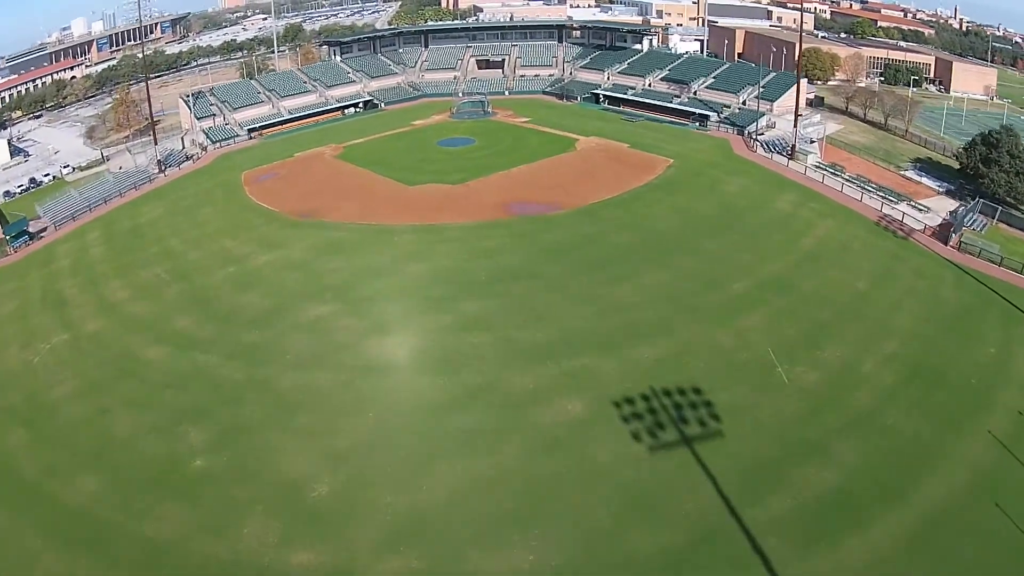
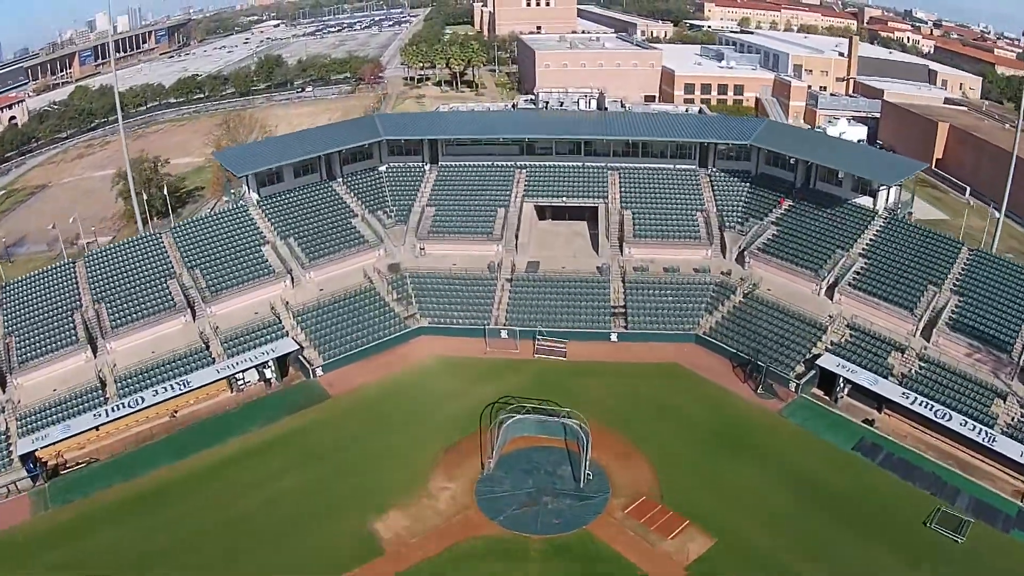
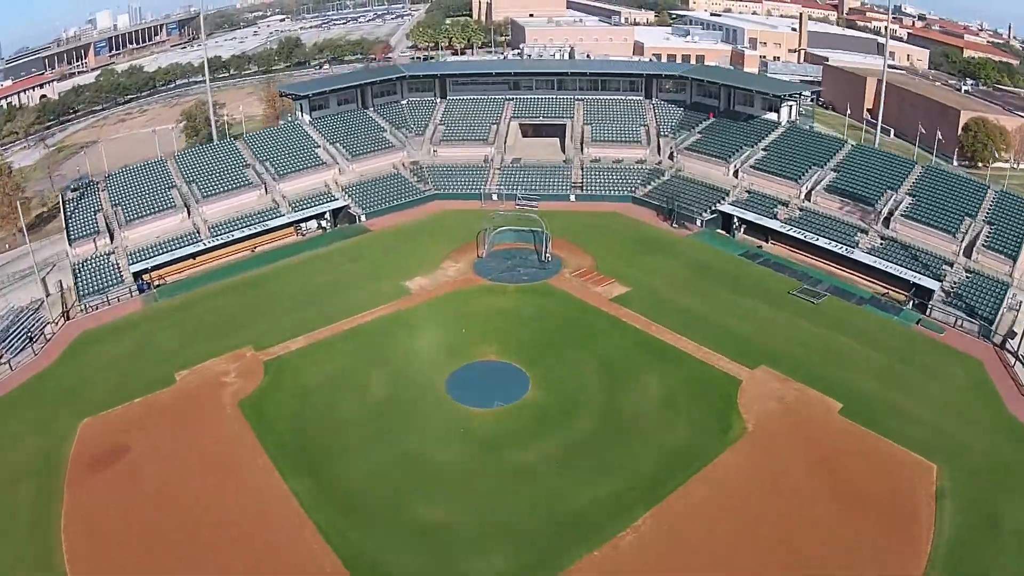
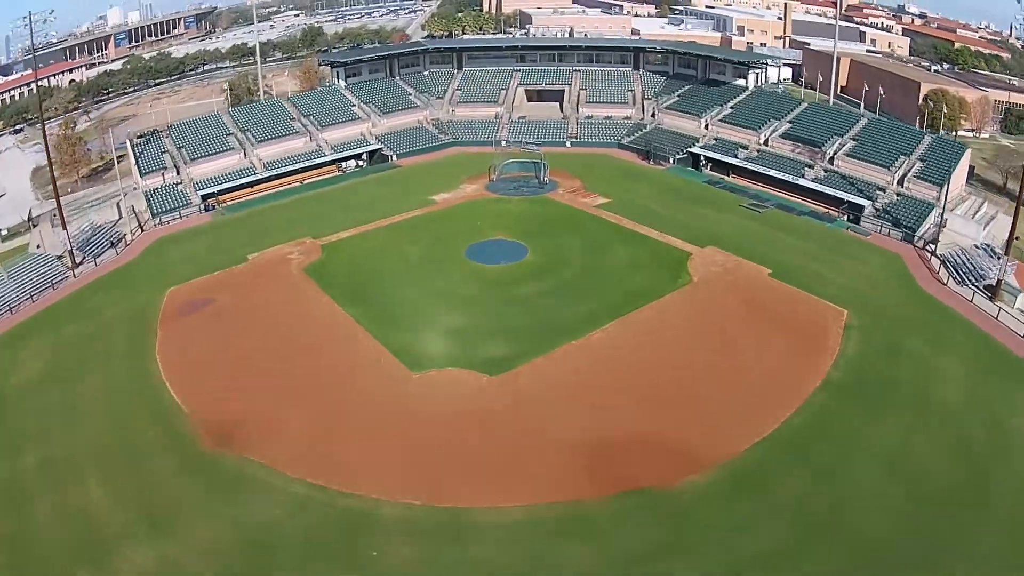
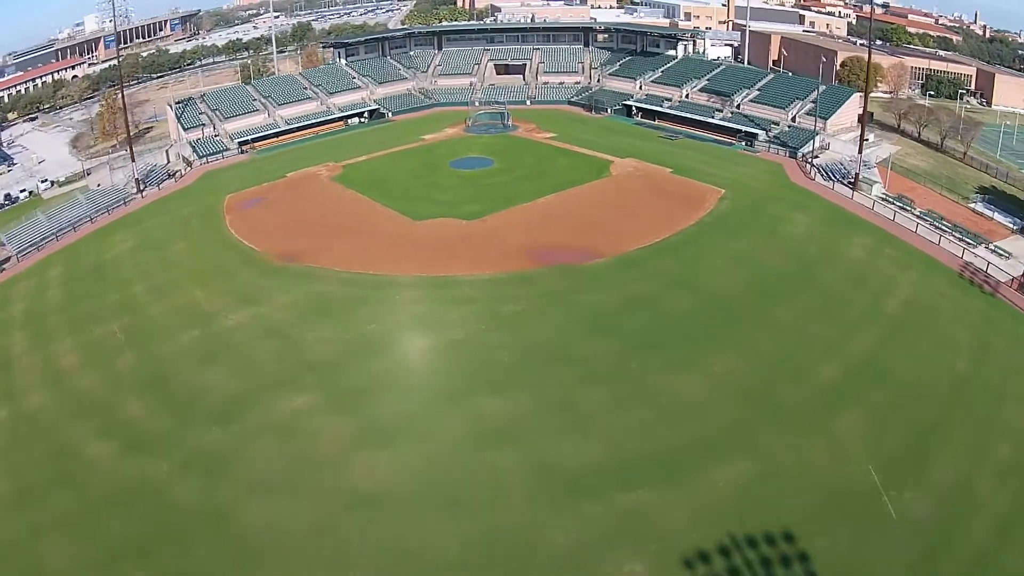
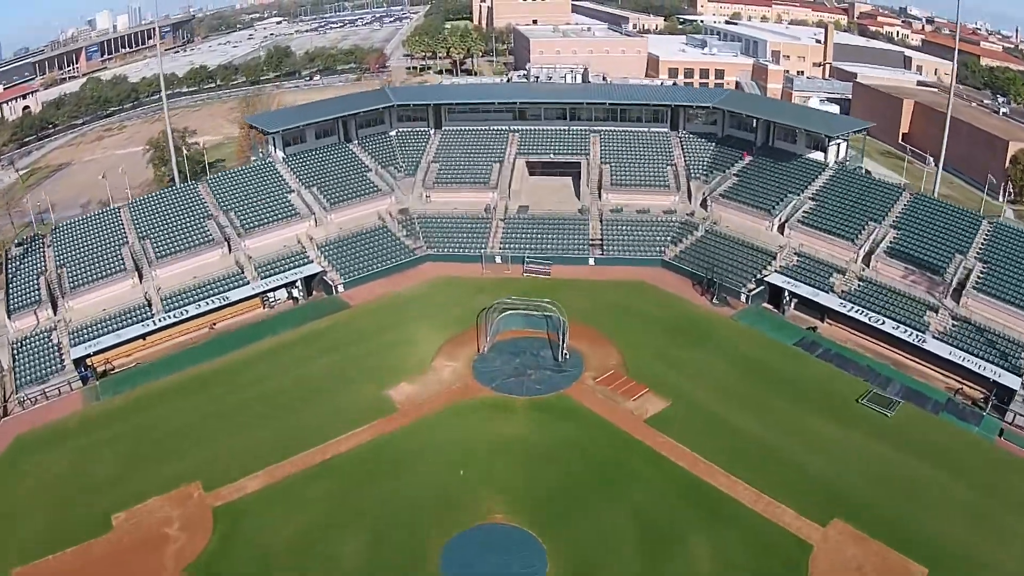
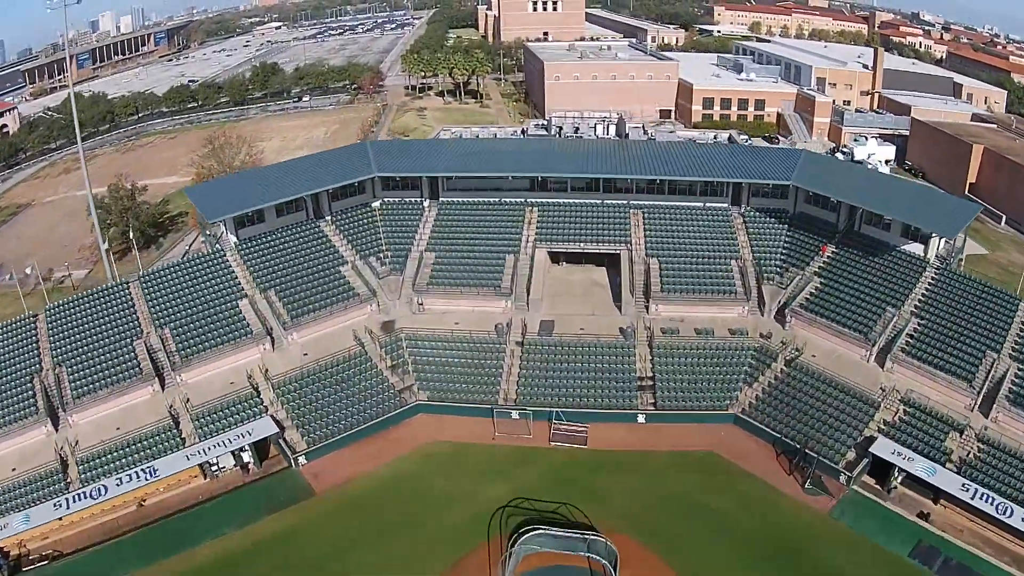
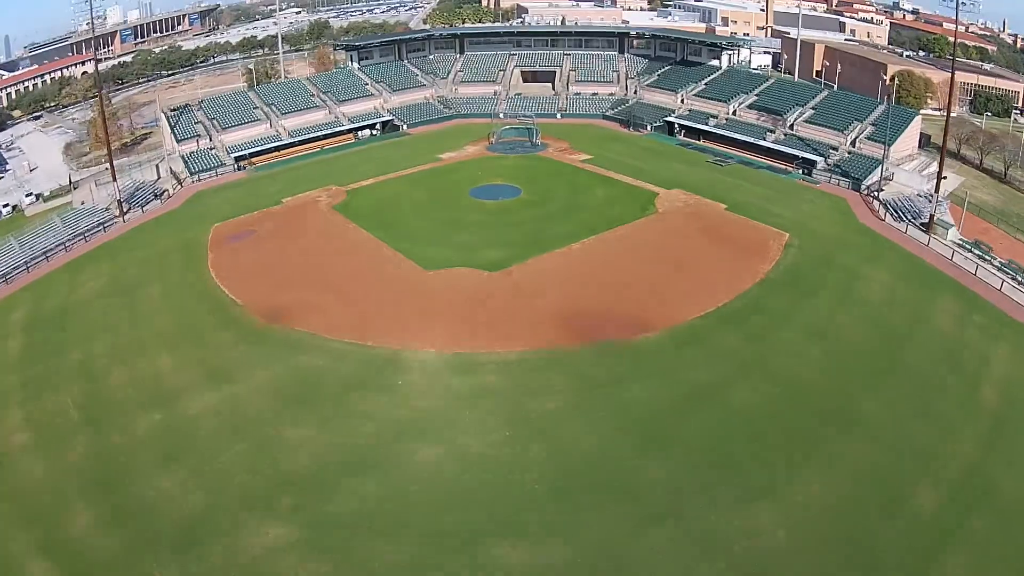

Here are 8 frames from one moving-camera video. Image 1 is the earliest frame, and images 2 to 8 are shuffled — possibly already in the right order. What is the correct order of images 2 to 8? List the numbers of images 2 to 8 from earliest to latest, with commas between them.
5, 8, 4, 3, 6, 2, 7
